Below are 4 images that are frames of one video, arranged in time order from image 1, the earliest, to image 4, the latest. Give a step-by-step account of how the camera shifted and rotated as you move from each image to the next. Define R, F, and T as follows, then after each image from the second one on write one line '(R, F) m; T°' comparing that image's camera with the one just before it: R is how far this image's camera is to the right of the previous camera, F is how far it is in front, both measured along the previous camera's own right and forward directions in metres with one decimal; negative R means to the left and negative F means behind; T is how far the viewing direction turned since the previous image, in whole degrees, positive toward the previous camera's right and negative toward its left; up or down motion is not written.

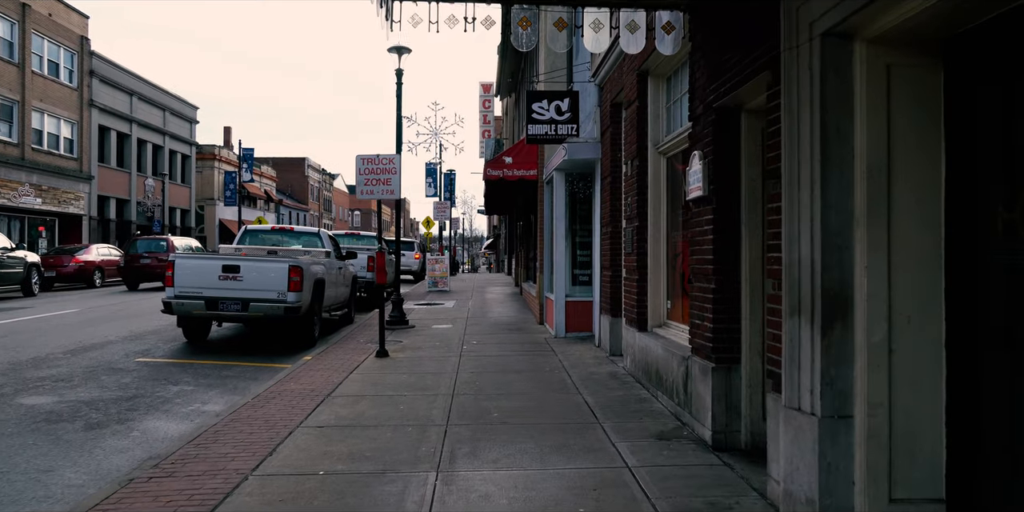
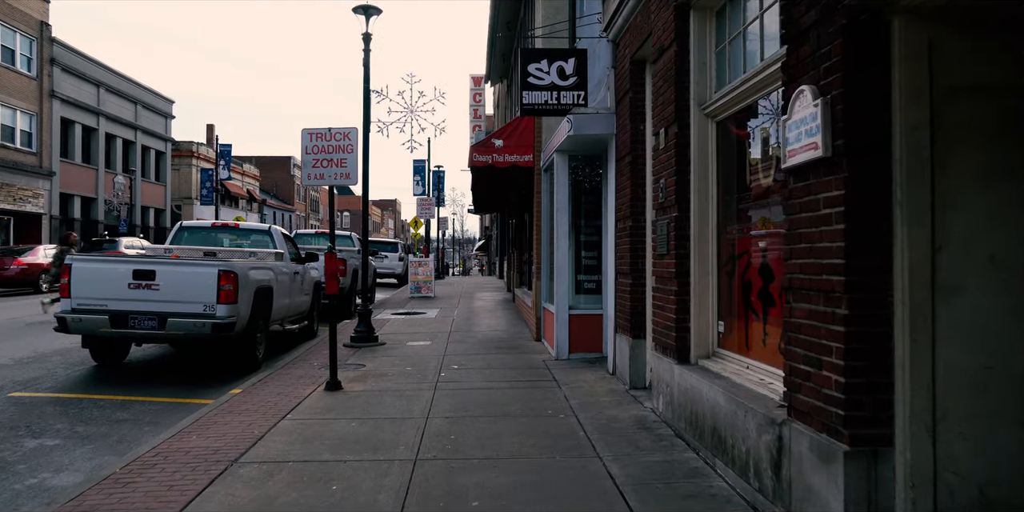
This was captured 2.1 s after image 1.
(0.0, +2.4) m; +1°
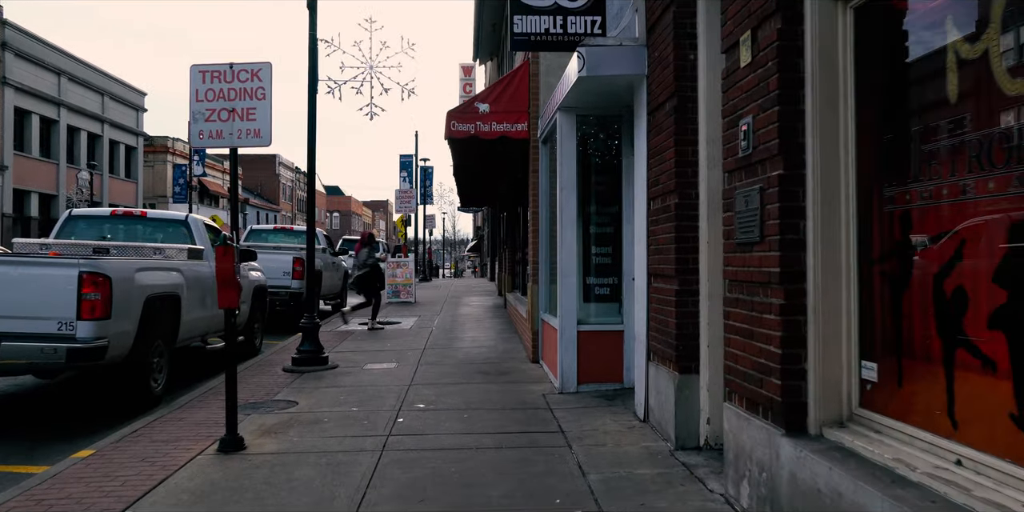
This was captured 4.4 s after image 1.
(+0.1, +2.7) m; 0°
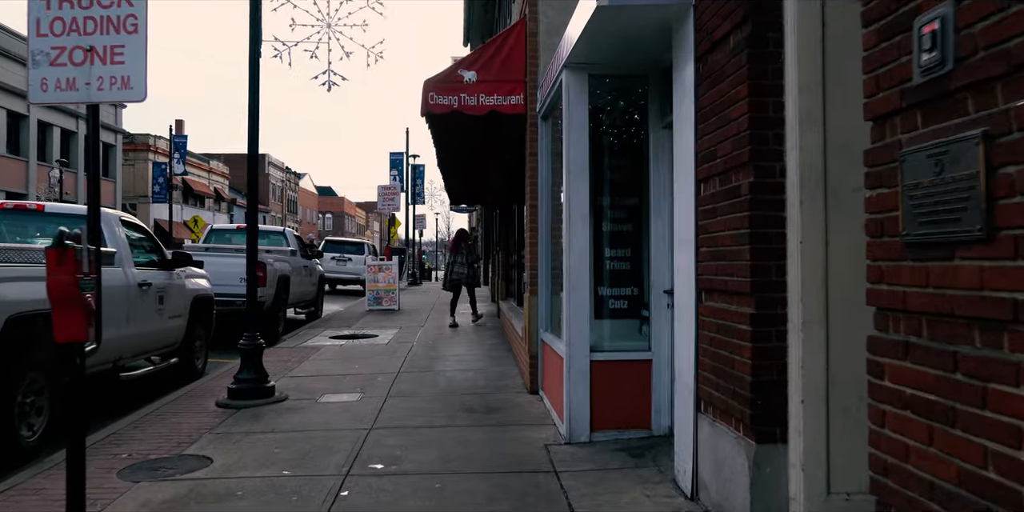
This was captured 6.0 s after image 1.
(0.0, +1.8) m; 0°
